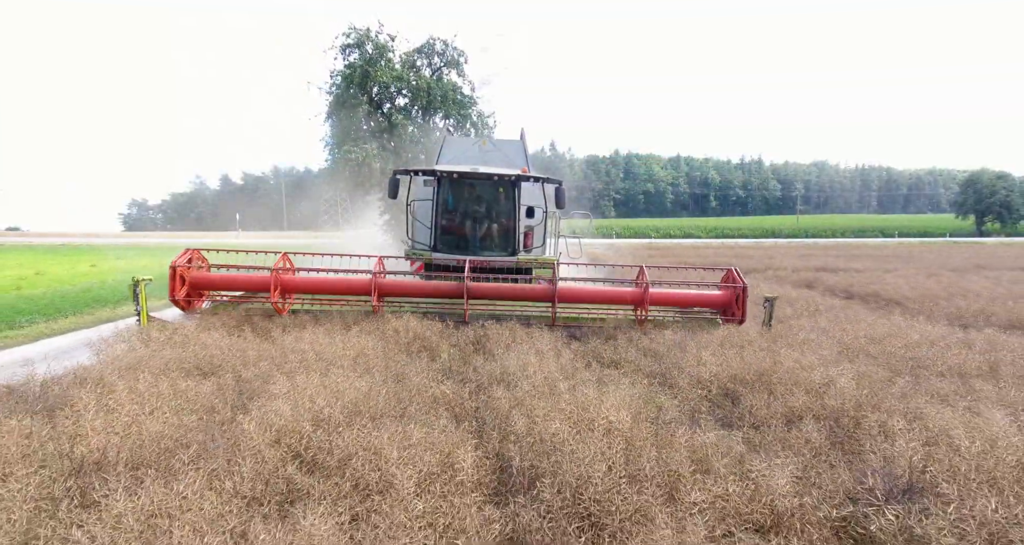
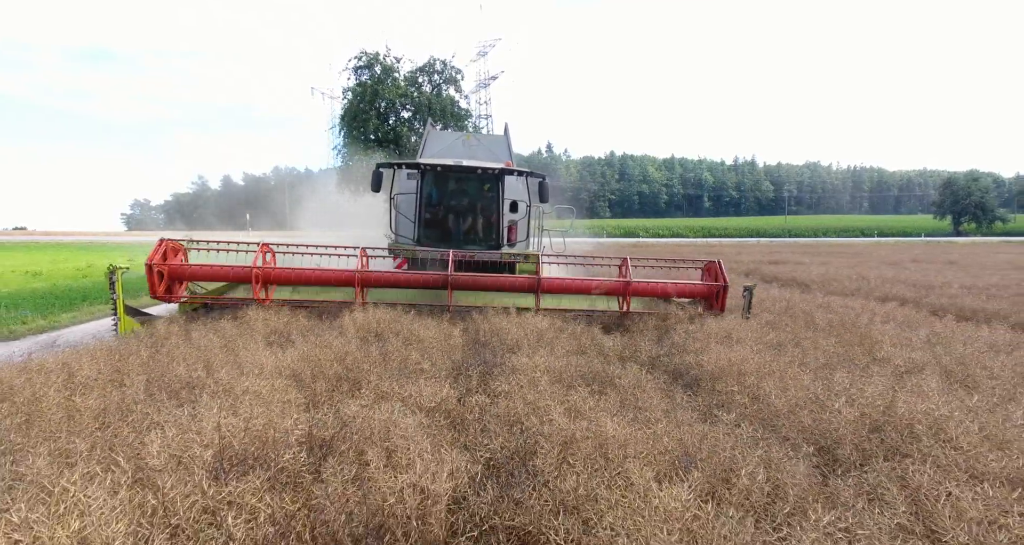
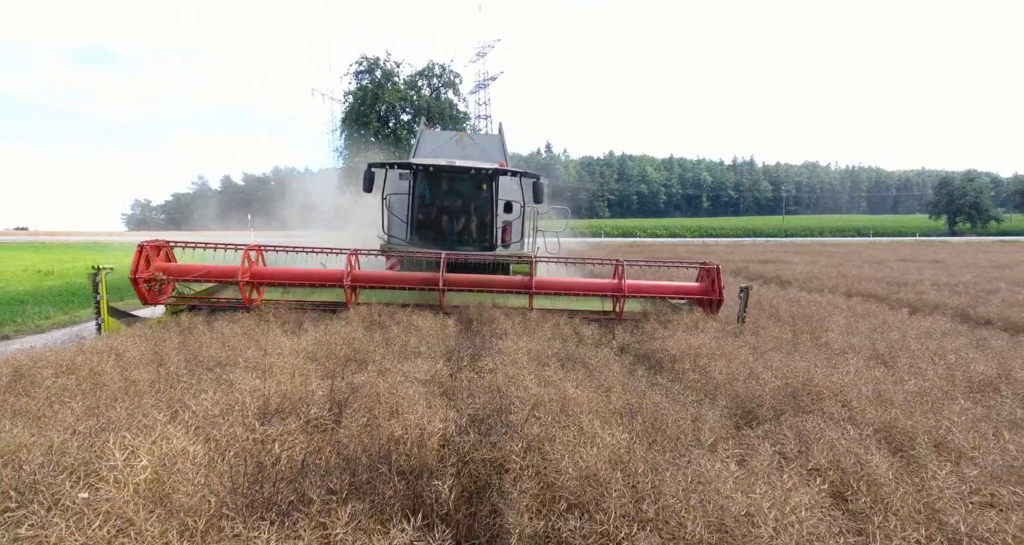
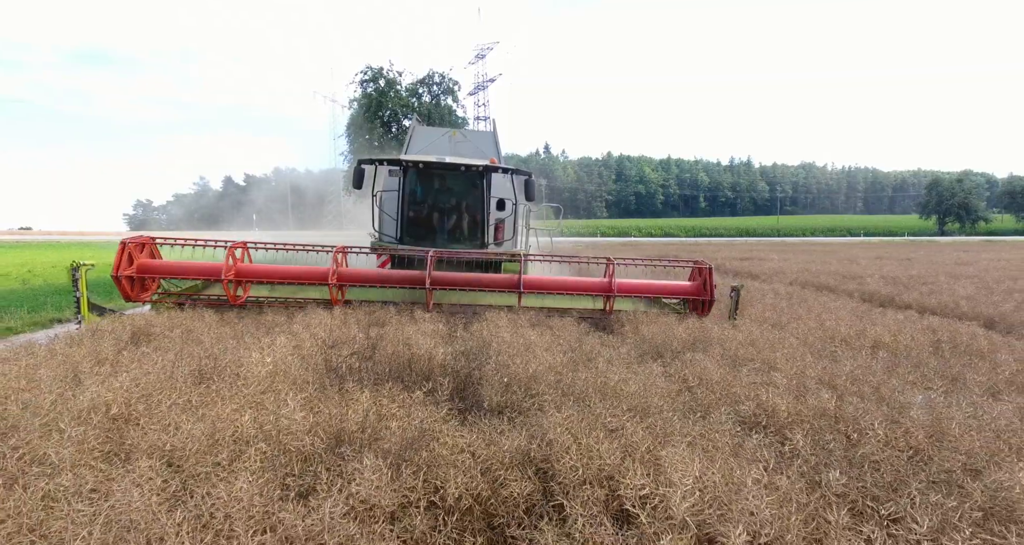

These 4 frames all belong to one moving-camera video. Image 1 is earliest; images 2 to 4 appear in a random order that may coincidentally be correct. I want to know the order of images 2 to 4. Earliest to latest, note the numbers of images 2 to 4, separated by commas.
2, 3, 4
